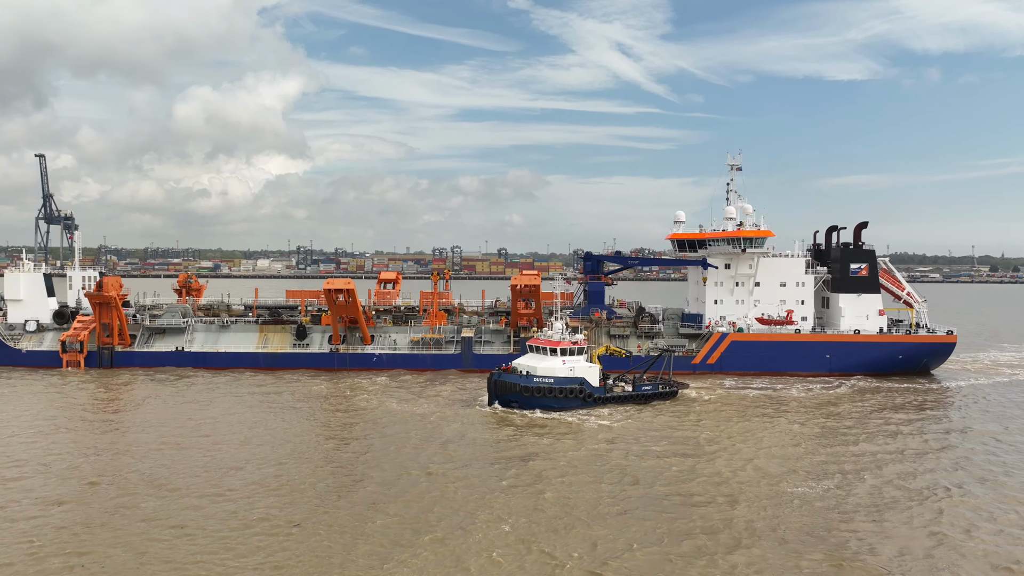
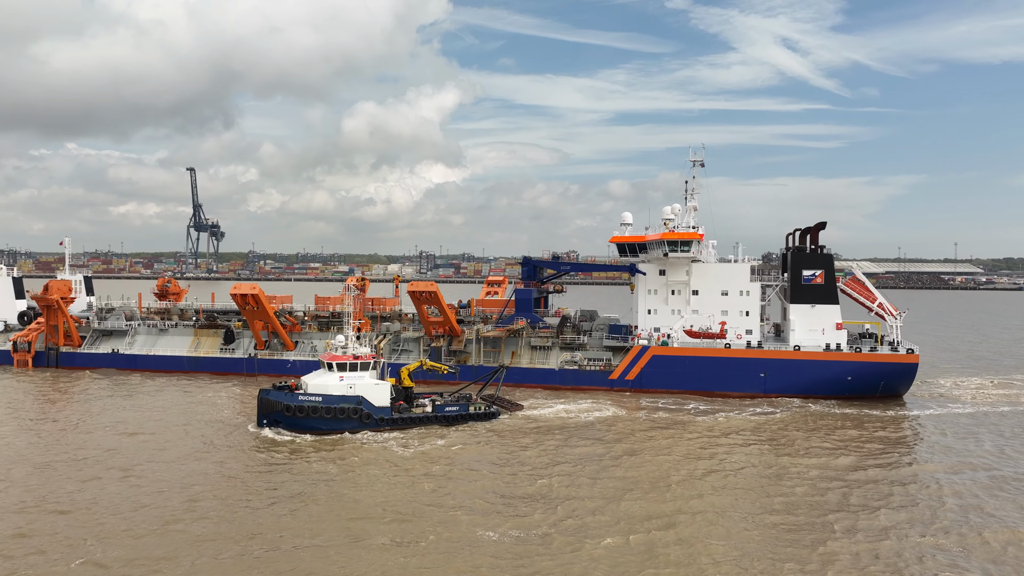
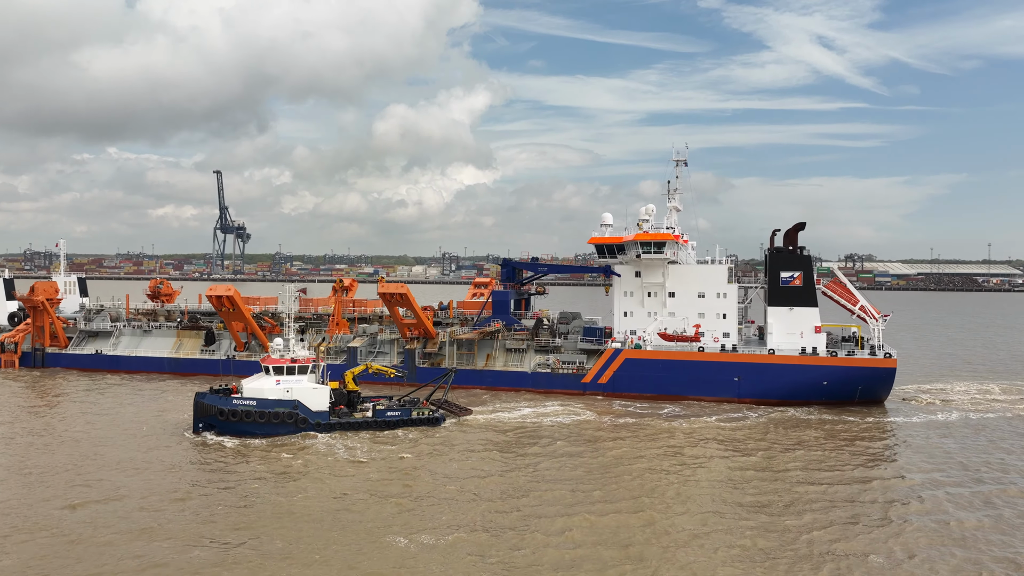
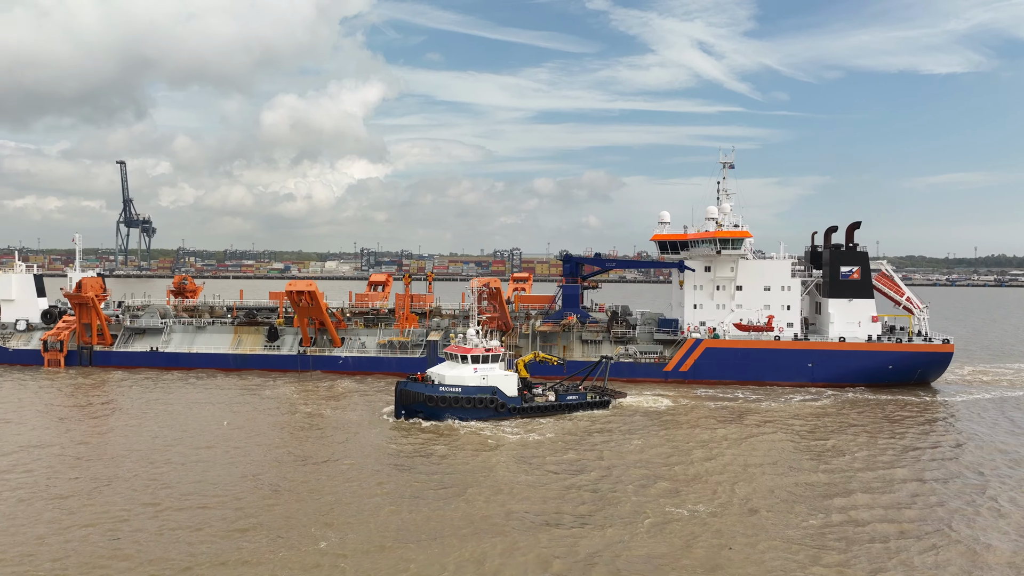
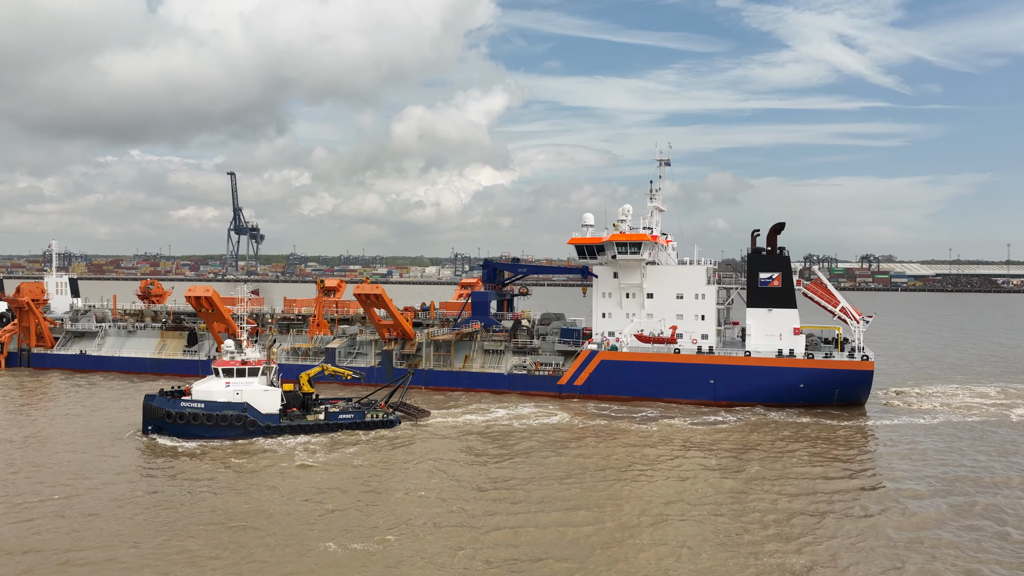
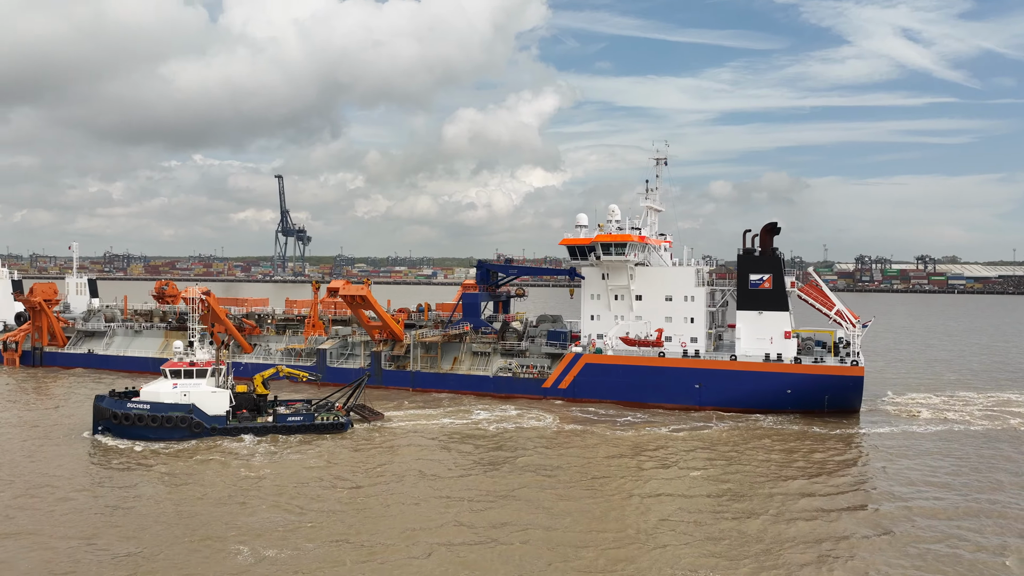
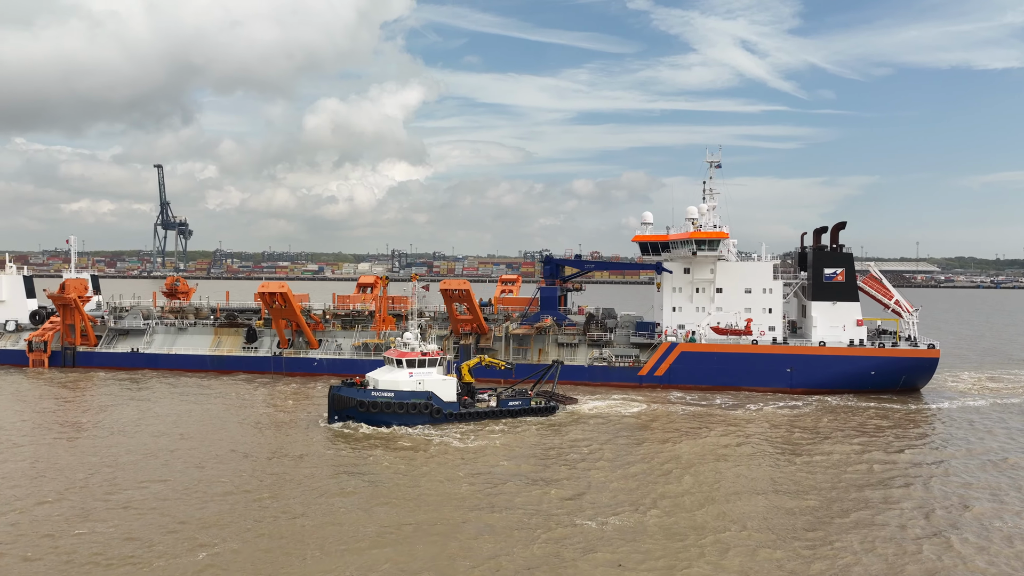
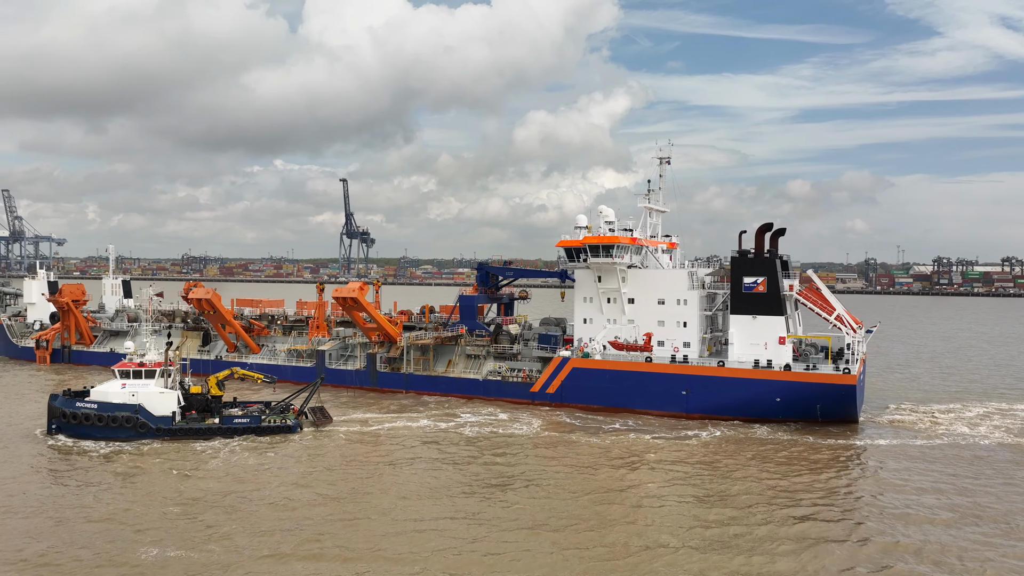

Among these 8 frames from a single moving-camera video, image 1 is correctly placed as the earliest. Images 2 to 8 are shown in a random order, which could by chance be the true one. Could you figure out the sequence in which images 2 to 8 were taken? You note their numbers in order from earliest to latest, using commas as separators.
4, 7, 2, 3, 5, 6, 8
